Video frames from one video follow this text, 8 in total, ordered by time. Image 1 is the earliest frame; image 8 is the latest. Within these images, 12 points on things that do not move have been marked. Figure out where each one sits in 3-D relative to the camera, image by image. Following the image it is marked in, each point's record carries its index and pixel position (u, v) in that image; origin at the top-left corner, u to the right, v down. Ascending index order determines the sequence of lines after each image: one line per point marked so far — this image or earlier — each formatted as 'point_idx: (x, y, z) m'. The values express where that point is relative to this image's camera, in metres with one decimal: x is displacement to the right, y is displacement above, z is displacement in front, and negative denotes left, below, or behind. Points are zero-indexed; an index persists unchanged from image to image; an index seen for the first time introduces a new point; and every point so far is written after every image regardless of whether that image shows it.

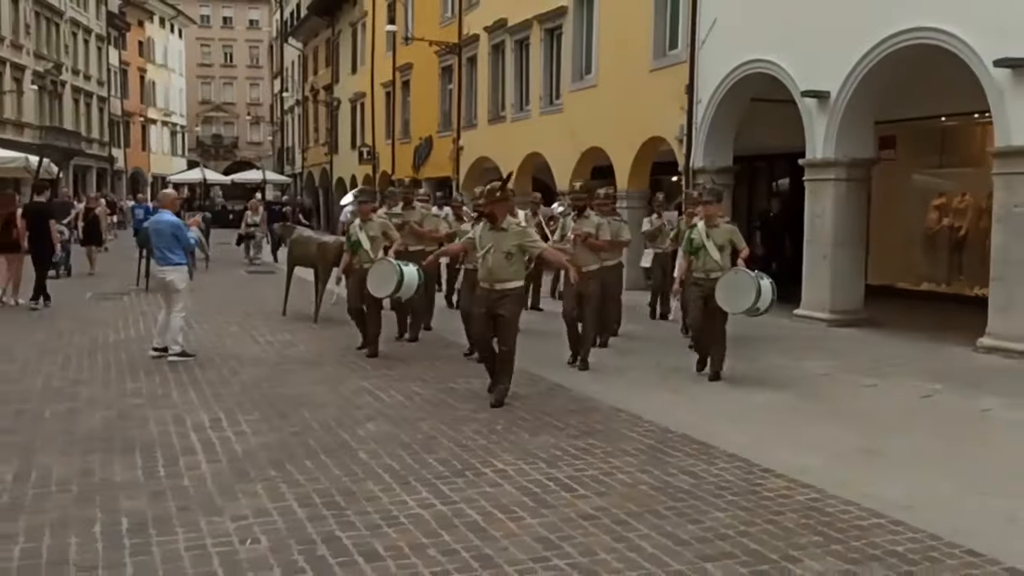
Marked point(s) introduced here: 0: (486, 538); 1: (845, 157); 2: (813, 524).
0: (-0.1, -1.3, +4.9) m
1: (+4.6, +1.8, +12.9) m
2: (+1.6, -1.3, +5.1) m
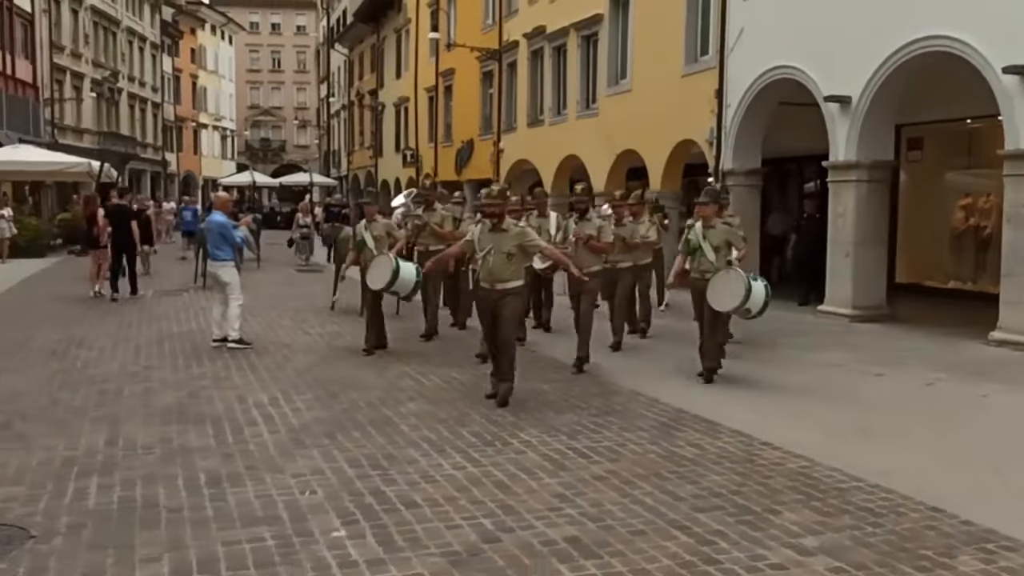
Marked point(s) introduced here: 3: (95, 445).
0: (0.0, -1.2, +5.6) m
1: (+5.1, +1.8, +13.4) m
2: (+1.8, -1.2, +5.8) m
3: (-3.0, -1.1, +6.7) m
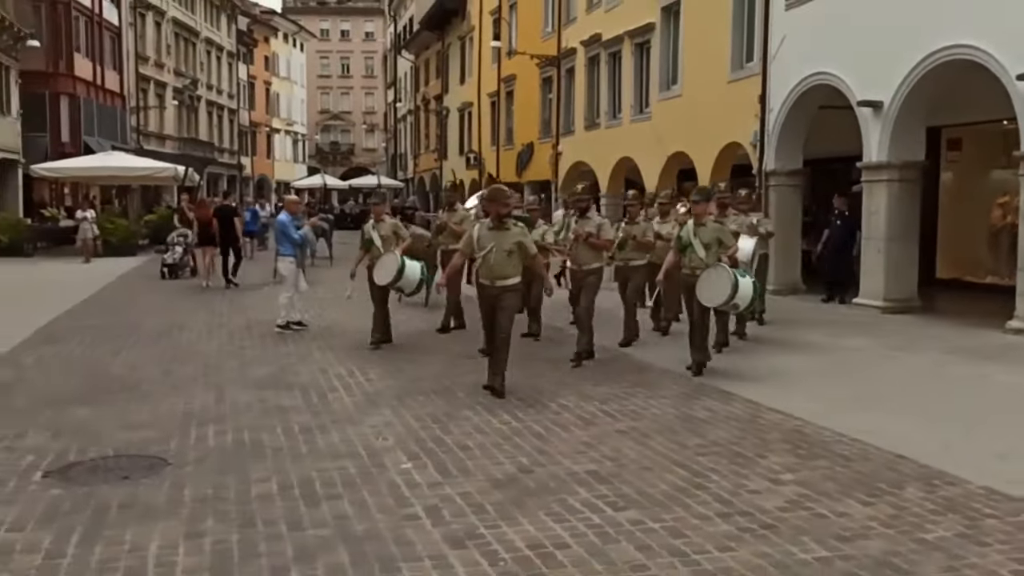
0: (+0.3, -1.1, +6.8) m
1: (+5.8, +1.9, +14.2) m
2: (+2.0, -1.1, +6.9) m
3: (-2.7, -1.0, +8.1) m
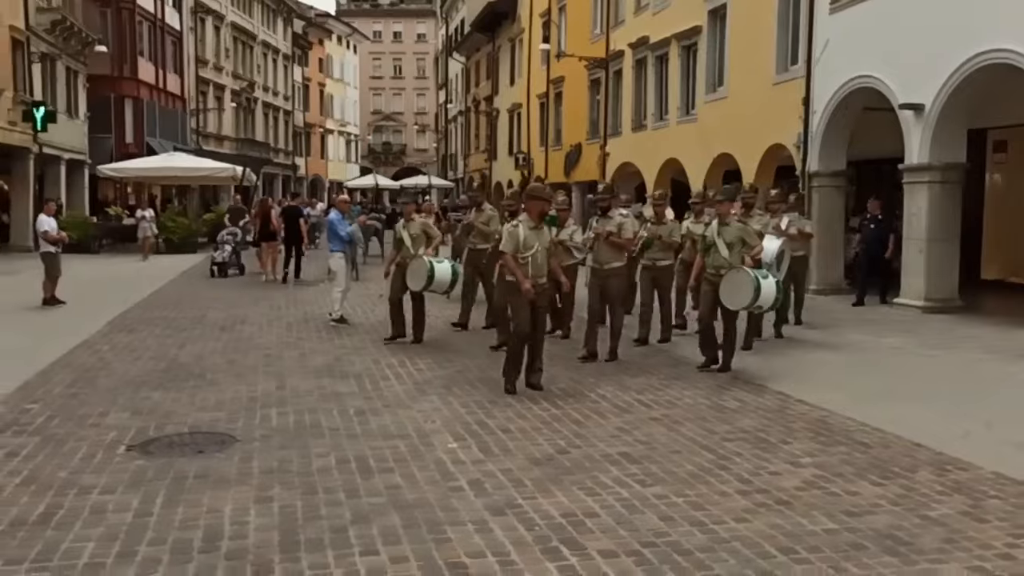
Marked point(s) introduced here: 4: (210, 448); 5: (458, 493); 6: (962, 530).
0: (+0.6, -1.1, +7.3) m
1: (+6.6, +1.9, +14.4) m
2: (+2.3, -1.1, +7.3) m
3: (-2.3, -0.9, +8.8) m
4: (-2.1, -1.1, +6.6) m
5: (-0.3, -1.2, +5.6) m
6: (+2.4, -1.3, +5.0) m
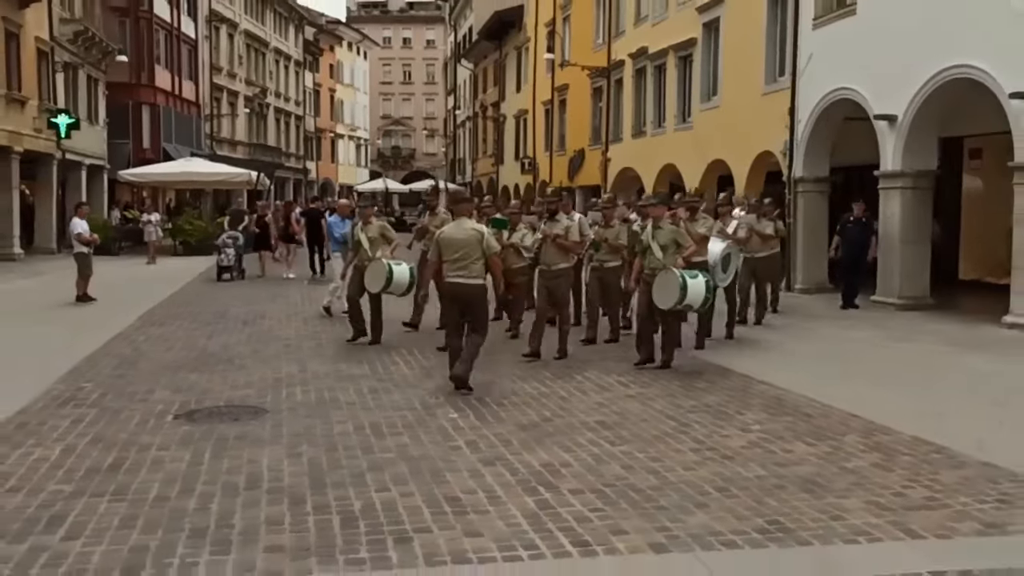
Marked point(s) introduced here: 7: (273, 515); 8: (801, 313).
0: (+0.5, -1.0, +8.4) m
1: (+6.6, +2.0, +15.5) m
2: (+2.3, -1.0, +8.3) m
3: (-2.3, -0.9, +9.9) m
4: (-2.2, -1.1, +7.7) m
5: (-0.4, -1.2, +6.7) m
6: (+2.3, -1.2, +6.0) m
7: (-1.4, -1.3, +5.3) m
8: (+4.8, -0.4, +15.6) m
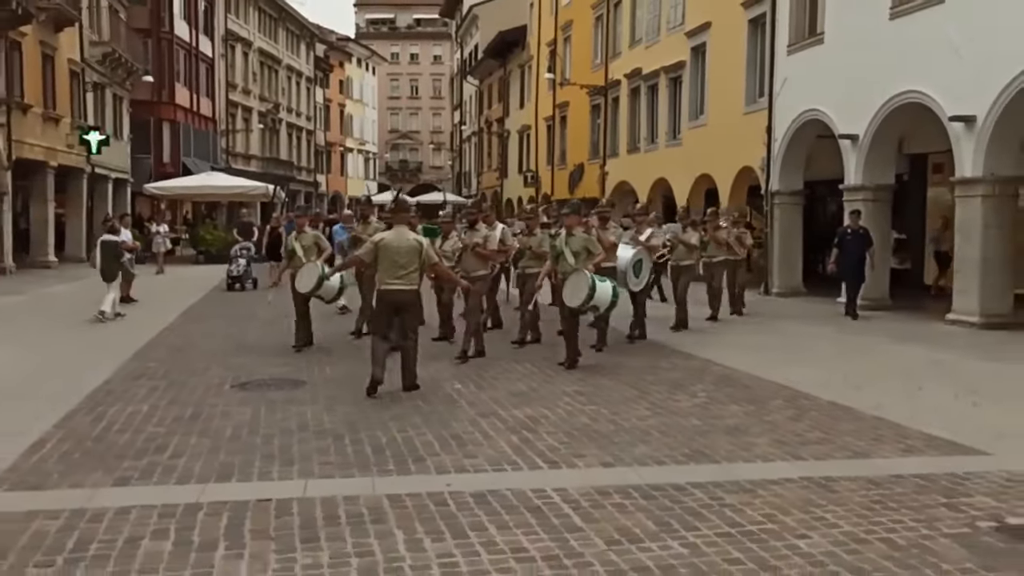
0: (+0.4, -1.0, +10.1) m
1: (+6.6, +1.9, +17.2) m
2: (+2.2, -1.0, +10.0) m
3: (-2.4, -0.9, +11.6) m
4: (-2.3, -1.0, +9.5) m
5: (-0.5, -1.1, +8.4) m
6: (+2.2, -1.1, +7.7) m
7: (-1.4, -1.2, +7.0) m
8: (+4.8, -0.5, +17.3) m
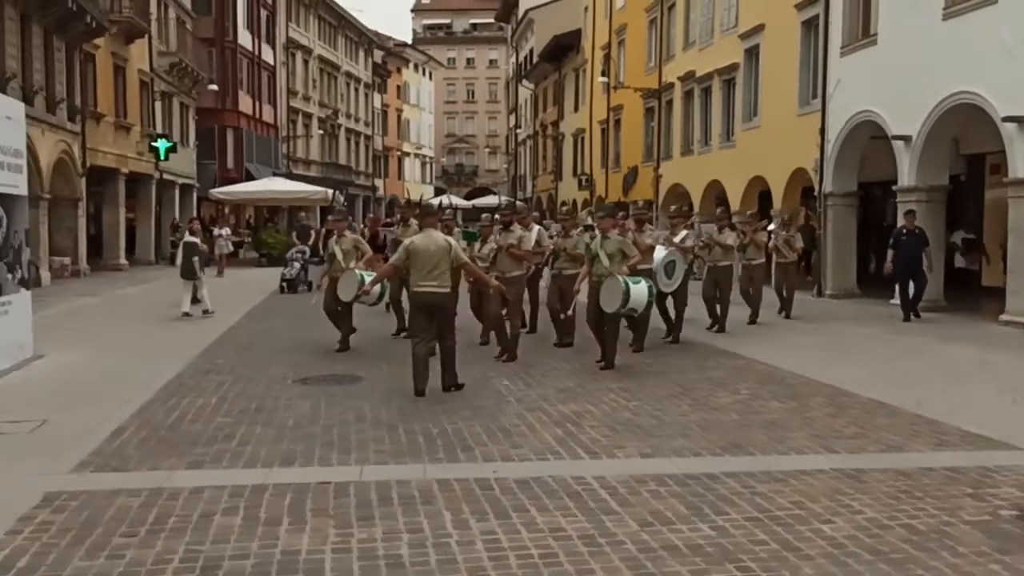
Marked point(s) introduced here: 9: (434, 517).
0: (+1.0, -1.0, +10.4) m
1: (+7.5, +1.9, +17.1) m
2: (+2.7, -1.0, +10.2) m
3: (-1.7, -0.9, +12.1) m
4: (-1.8, -1.0, +10.0) m
5: (0.0, -1.1, +8.8) m
6: (+2.6, -1.1, +7.9) m
7: (-1.1, -1.2, +7.4) m
8: (+5.8, -0.5, +17.4) m
9: (-0.4, -1.3, +5.4) m
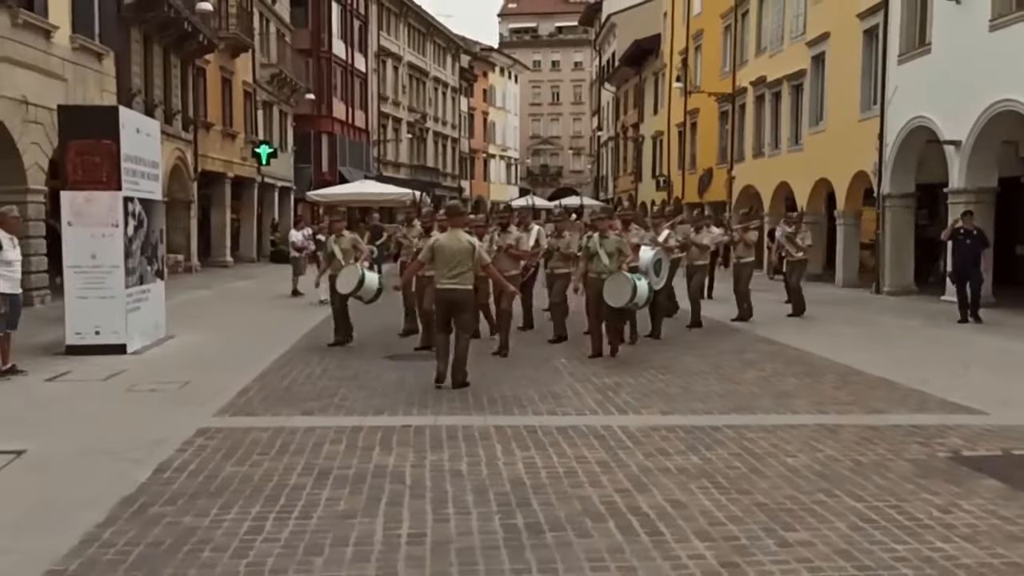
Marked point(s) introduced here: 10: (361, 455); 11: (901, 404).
0: (+1.7, -0.9, +11.9) m
1: (+8.8, +2.0, +18.0) m
2: (+3.4, -0.9, +11.6) m
3: (-0.9, -0.7, +13.8) m
4: (-1.1, -0.9, +11.7) m
5: (+0.5, -1.0, +10.4) m
6: (+3.1, -1.0, +9.3) m
7: (-0.6, -1.1, +9.1) m
8: (+7.1, -0.4, +18.4) m
9: (-0.2, -1.2, +7.0) m
10: (-1.1, -1.2, +6.9) m
11: (+3.6, -1.1, +8.6) m
